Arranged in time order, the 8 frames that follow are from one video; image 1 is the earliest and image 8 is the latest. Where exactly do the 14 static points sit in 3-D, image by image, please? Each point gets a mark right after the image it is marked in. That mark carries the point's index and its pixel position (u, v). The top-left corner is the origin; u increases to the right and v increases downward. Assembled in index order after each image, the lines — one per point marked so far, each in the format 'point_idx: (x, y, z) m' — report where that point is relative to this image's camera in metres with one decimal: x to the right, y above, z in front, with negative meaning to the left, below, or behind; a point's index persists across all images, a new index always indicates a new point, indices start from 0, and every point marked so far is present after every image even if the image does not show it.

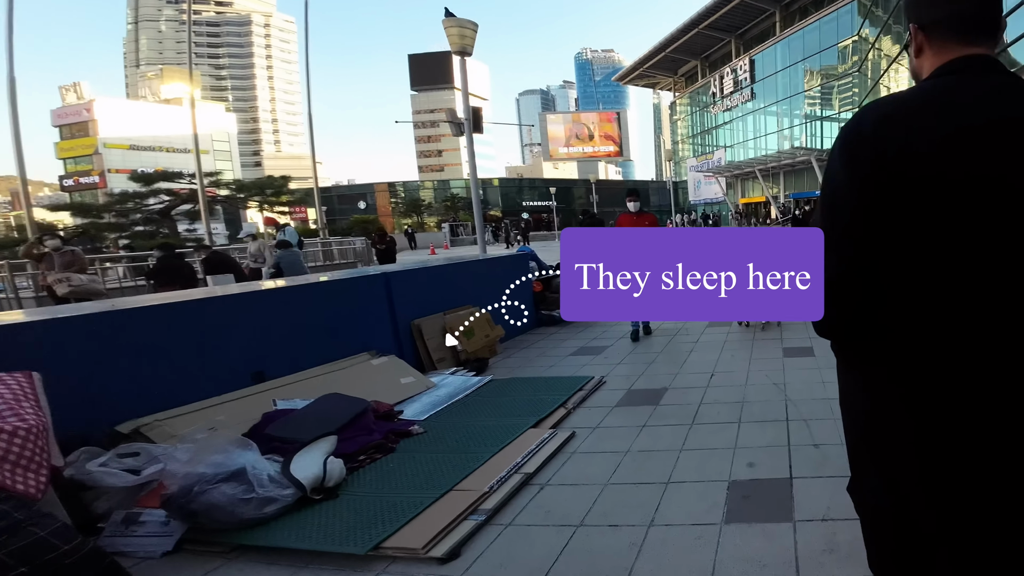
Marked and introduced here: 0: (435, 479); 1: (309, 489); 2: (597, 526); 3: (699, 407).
0: (-0.5, -1.2, +3.8) m
1: (-1.2, -1.2, +3.7) m
2: (+0.4, -1.1, +3.0) m
3: (+1.4, -0.8, +4.5) m
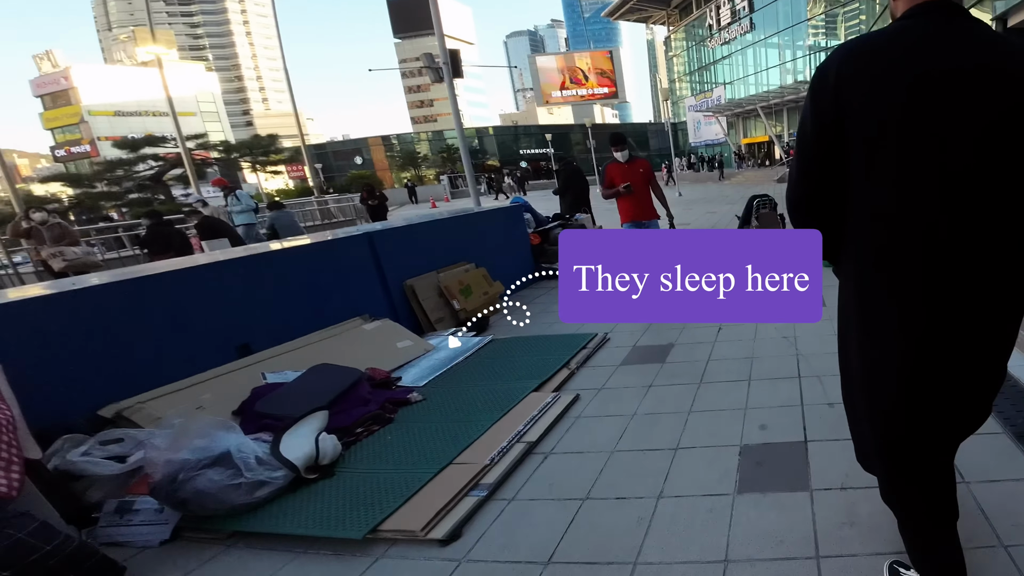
0: (-0.5, -1.0, +3.7) m
1: (-1.2, -1.0, +3.6) m
2: (+0.4, -1.0, +2.8) m
3: (+1.4, -0.5, +4.3) m
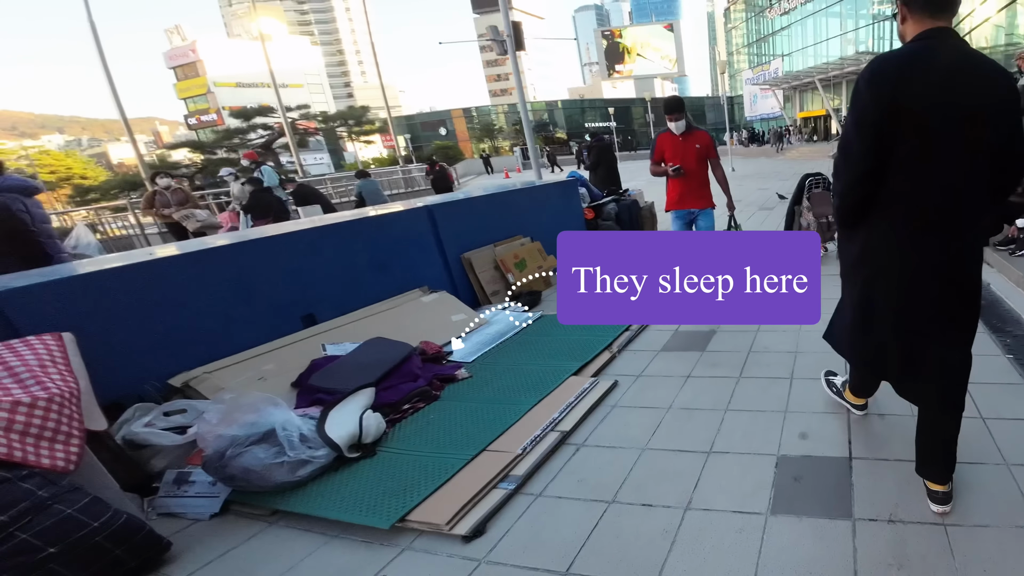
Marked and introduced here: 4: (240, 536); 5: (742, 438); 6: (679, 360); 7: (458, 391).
0: (-0.3, -0.9, +3.7) m
1: (-1.0, -1.0, +3.6) m
2: (+0.5, -0.9, +2.7) m
3: (+1.6, -0.4, +4.1) m
4: (-1.4, -1.3, +3.2) m
5: (+1.1, -0.7, +3.1) m
6: (+1.1, -0.5, +4.3) m
7: (-0.5, -0.8, +4.5) m
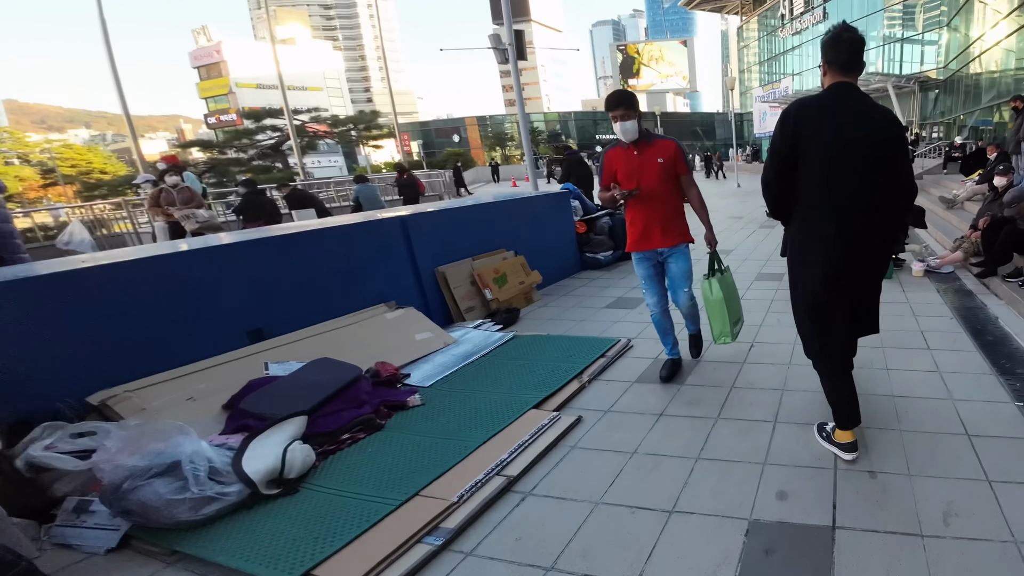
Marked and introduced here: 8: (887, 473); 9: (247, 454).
0: (-0.6, -1.0, +3.3) m
1: (-1.3, -1.0, +3.2) m
2: (+0.2, -1.1, +2.3) m
3: (+1.3, -0.6, +3.7) m
4: (-1.7, -1.3, +2.8) m
5: (+0.9, -0.9, +2.7) m
6: (+0.9, -0.7, +3.9) m
7: (-0.8, -0.9, +4.1) m
8: (+1.7, -0.8, +2.8) m
9: (-1.4, -0.9, +3.2) m
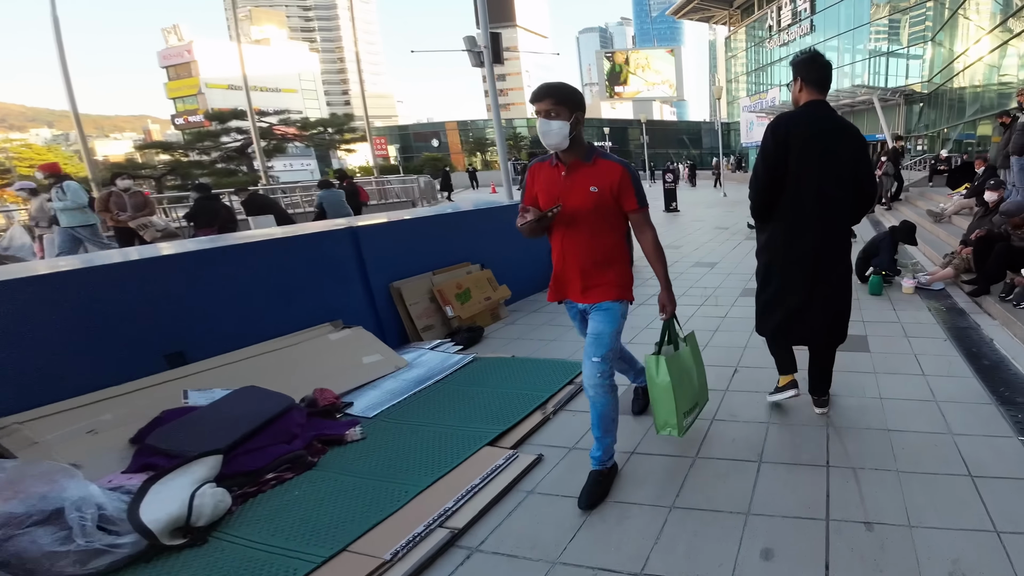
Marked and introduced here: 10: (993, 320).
0: (-0.8, -1.1, +2.9) m
1: (-1.5, -1.1, +2.8) m
2: (0.0, -1.1, +1.9) m
3: (+1.1, -0.7, +3.4) m
4: (-1.9, -1.4, +2.4) m
5: (+0.6, -1.0, +2.3) m
6: (+0.6, -0.8, +3.5) m
7: (-1.0, -1.0, +3.7) m
8: (+1.5, -0.9, +2.4) m
9: (-1.7, -1.0, +2.8) m
10: (+4.1, -0.3, +5.3) m
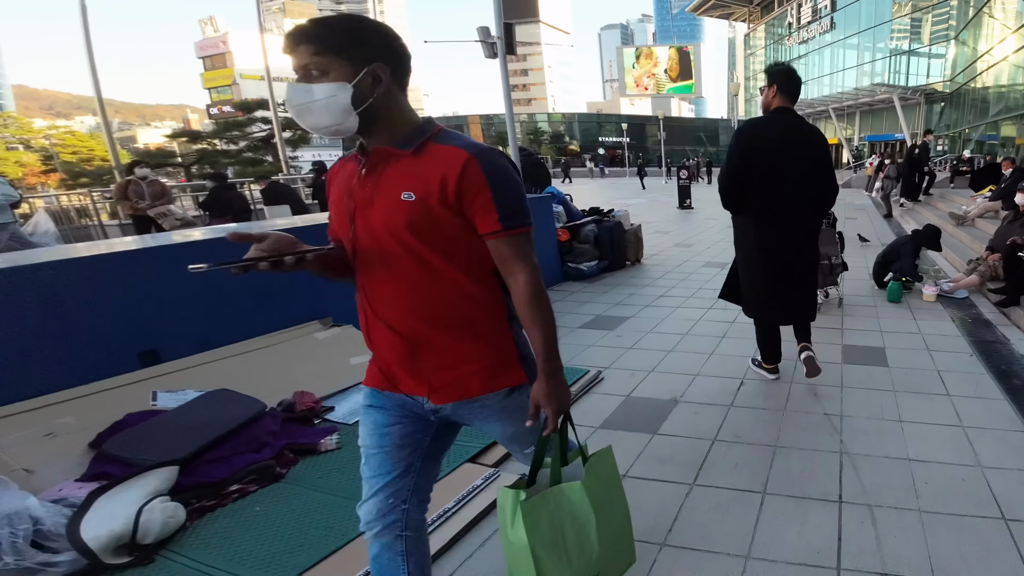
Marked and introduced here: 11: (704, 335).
0: (-0.9, -1.1, +2.6) m
1: (-1.7, -1.1, +2.6) m
2: (-0.1, -1.2, +1.7) m
3: (+1.0, -0.8, +3.1) m
4: (-2.1, -1.4, +2.2) m
5: (+0.5, -1.0, +2.0) m
6: (+0.6, -0.8, +3.2) m
7: (-1.1, -1.0, +3.4) m
8: (+1.3, -1.0, +2.1) m
9: (-1.8, -0.9, +2.6) m
10: (+4.1, -0.4, +5.0) m
11: (+1.5, -0.4, +4.9) m
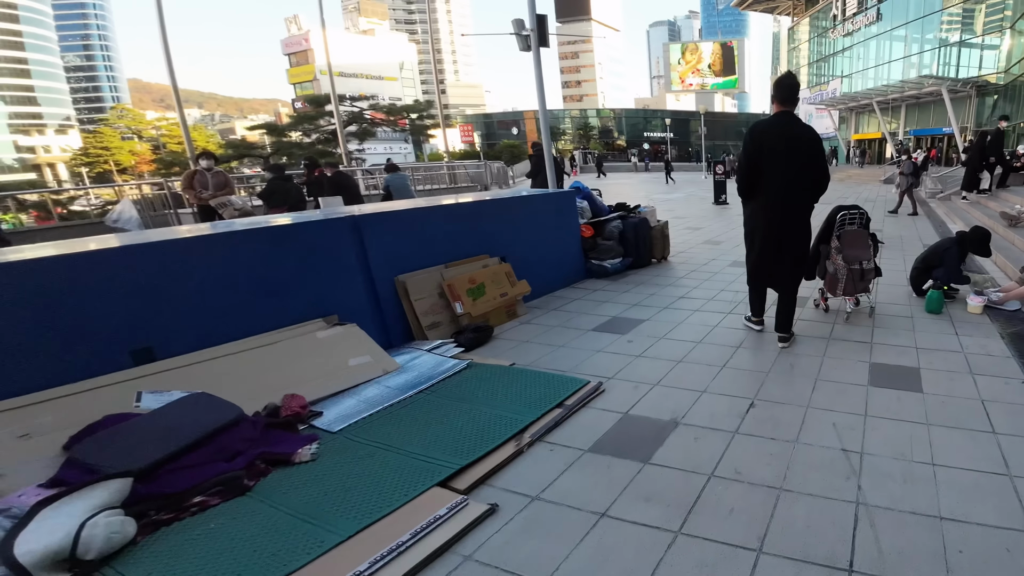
0: (-1.1, -1.1, +2.4) m
1: (-1.8, -1.1, +2.3) m
2: (-0.3, -1.2, +1.4) m
3: (+0.9, -0.8, +2.7) m
4: (-2.3, -1.4, +2.0) m
5: (+0.3, -1.1, +1.7) m
6: (+0.4, -0.9, +2.9) m
7: (-1.2, -1.0, +3.2) m
8: (+1.2, -1.1, +1.7) m
9: (-1.9, -1.0, +2.4) m
10: (+4.1, -0.5, +4.4) m
11: (+1.5, -0.4, +4.5) m
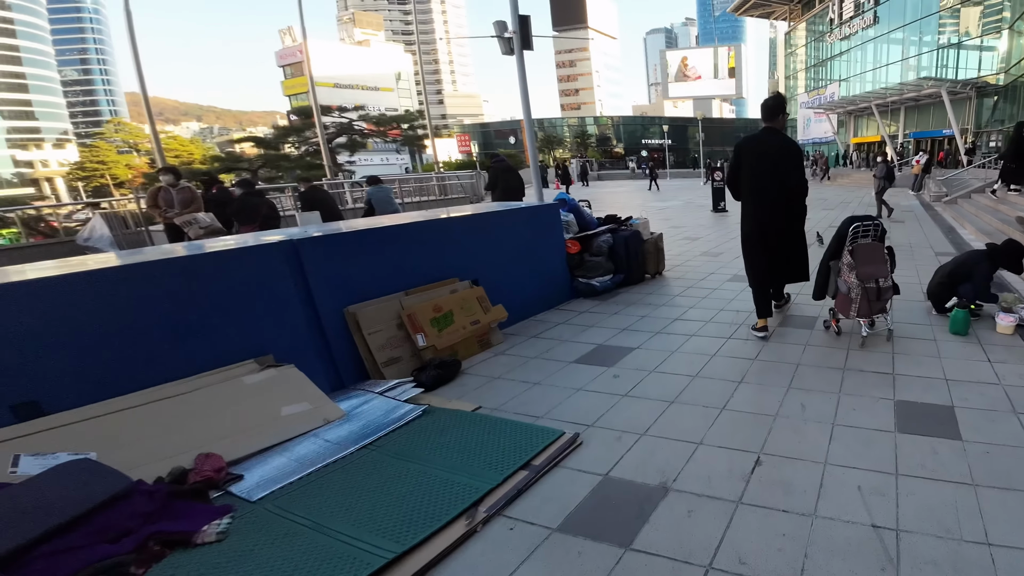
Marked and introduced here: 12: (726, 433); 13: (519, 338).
0: (-1.3, -1.3, +1.8) m
1: (-2.0, -1.3, +1.8) m
2: (-0.5, -1.4, +0.8) m
3: (+0.7, -1.0, +2.2) m
4: (-2.4, -1.6, +1.4) m
5: (+0.2, -1.2, +1.1) m
6: (+0.2, -1.0, +2.3) m
7: (-1.4, -1.2, +2.6) m
8: (+1.0, -1.2, +1.2) m
9: (-2.1, -1.1, +1.8) m
10: (+3.9, -0.6, +3.9) m
11: (+1.3, -0.6, +3.9) m
12: (+1.1, -0.7, +3.2) m
13: (+0.1, -0.4, +5.4) m
